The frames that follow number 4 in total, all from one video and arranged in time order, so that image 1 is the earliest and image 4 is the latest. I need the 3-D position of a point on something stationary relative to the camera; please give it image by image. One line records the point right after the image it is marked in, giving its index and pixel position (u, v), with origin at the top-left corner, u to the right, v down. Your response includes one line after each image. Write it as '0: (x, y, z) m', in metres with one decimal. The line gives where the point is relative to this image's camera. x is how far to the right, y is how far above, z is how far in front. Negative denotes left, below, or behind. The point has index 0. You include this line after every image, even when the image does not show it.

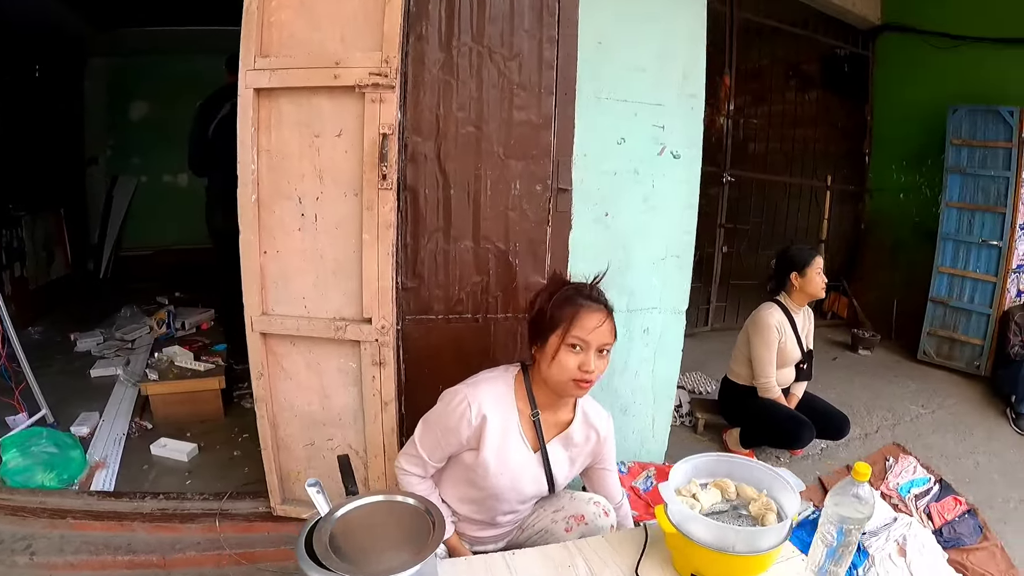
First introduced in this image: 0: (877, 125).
0: (+2.9, +1.3, +4.5) m
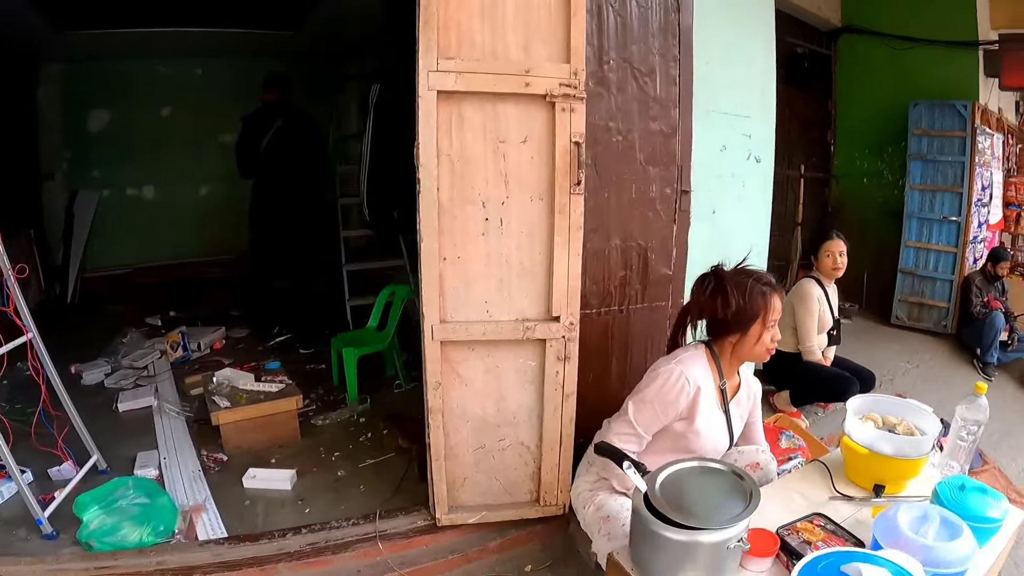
0: (+2.8, +1.5, +5.0) m
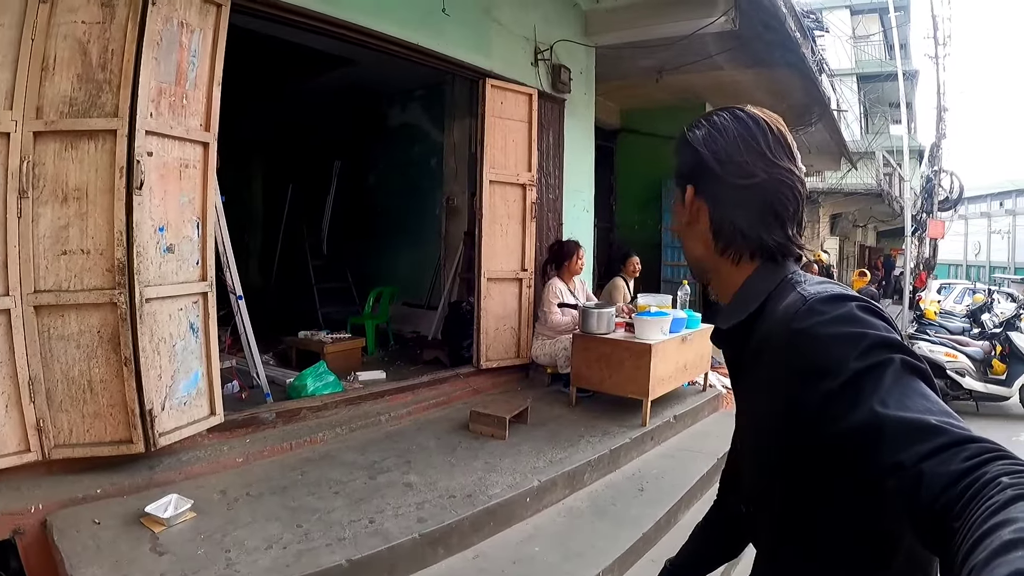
0: (+1.6, +1.4, +8.4) m
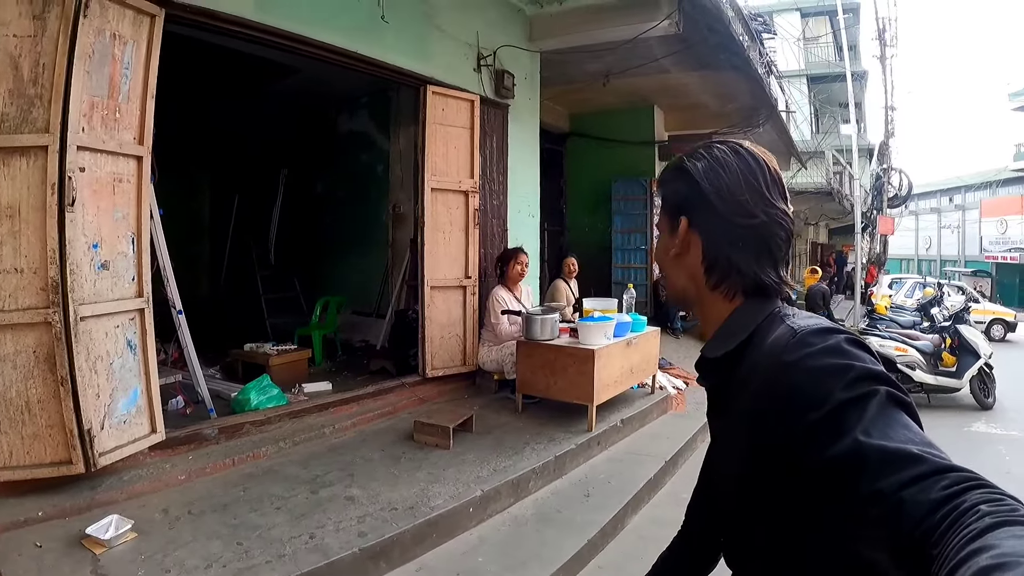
0: (+1.1, +1.4, +8.4) m
